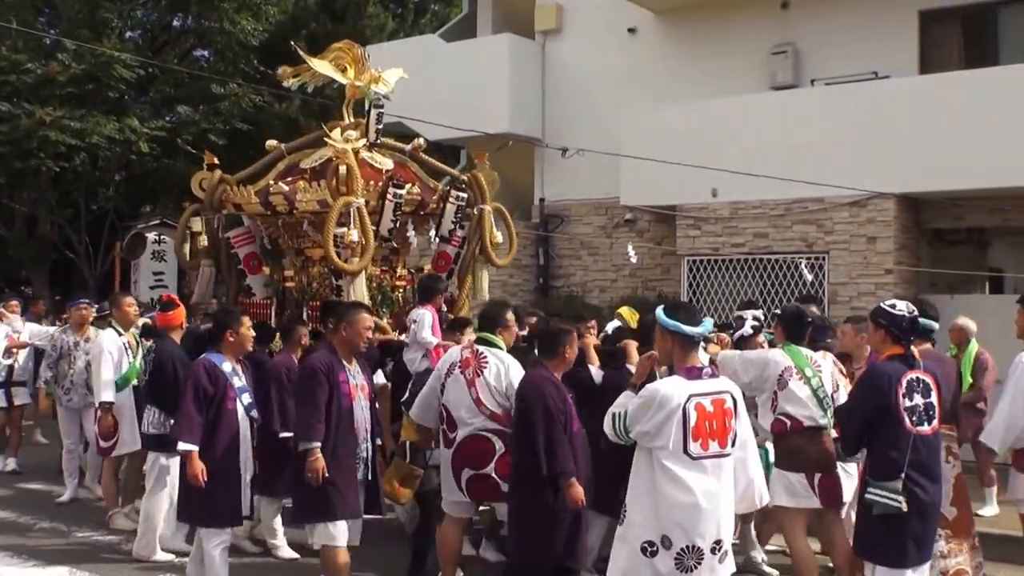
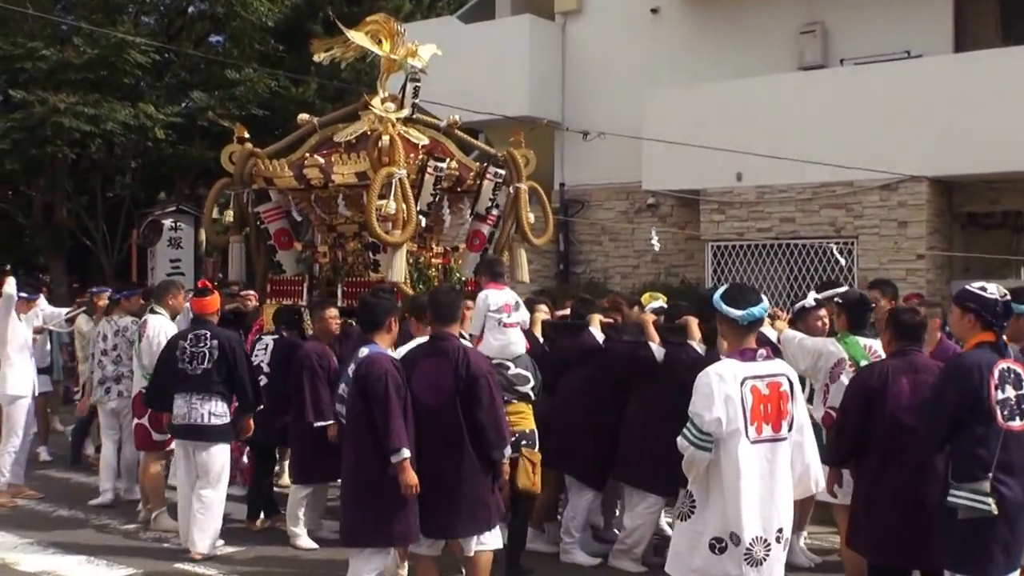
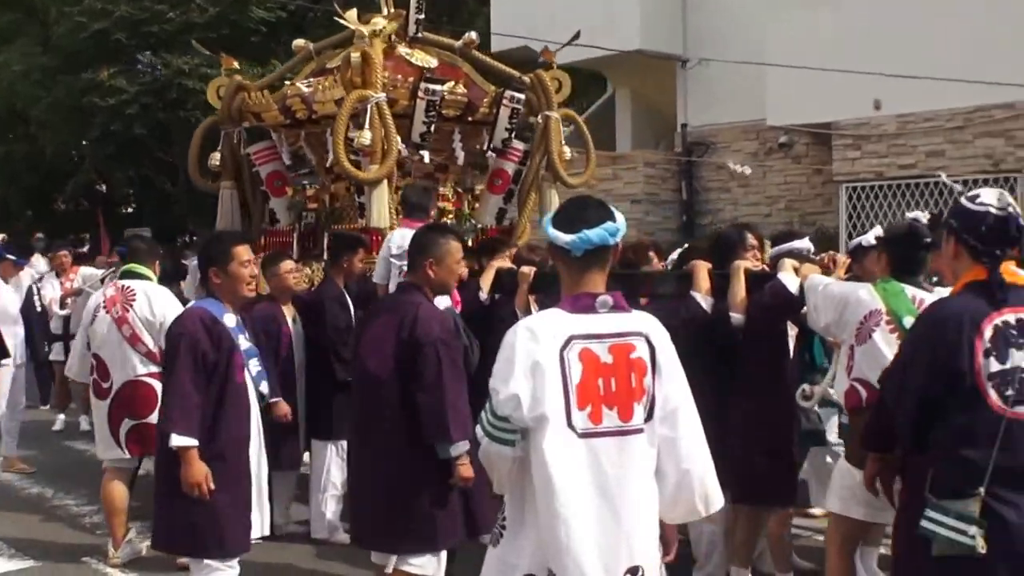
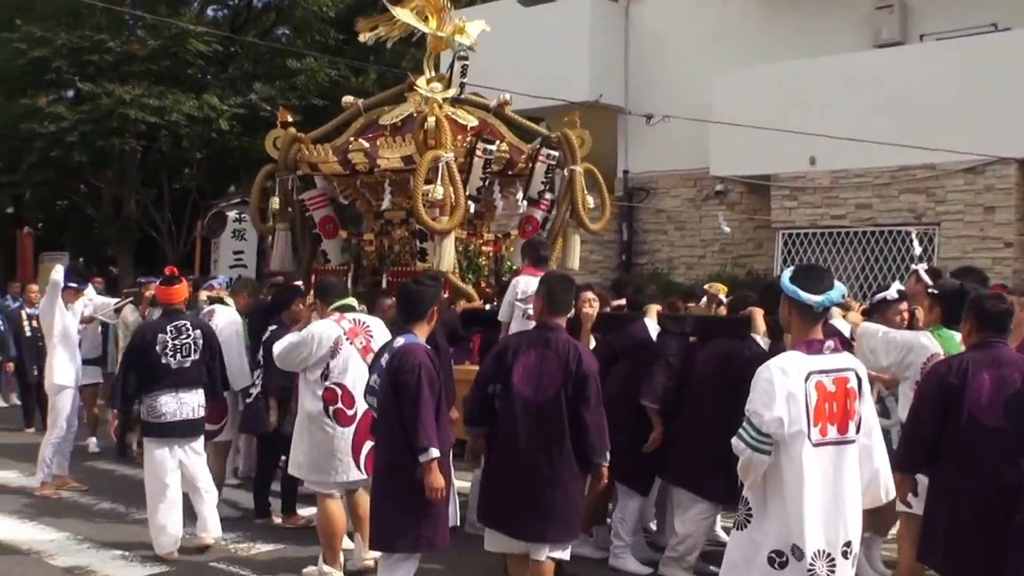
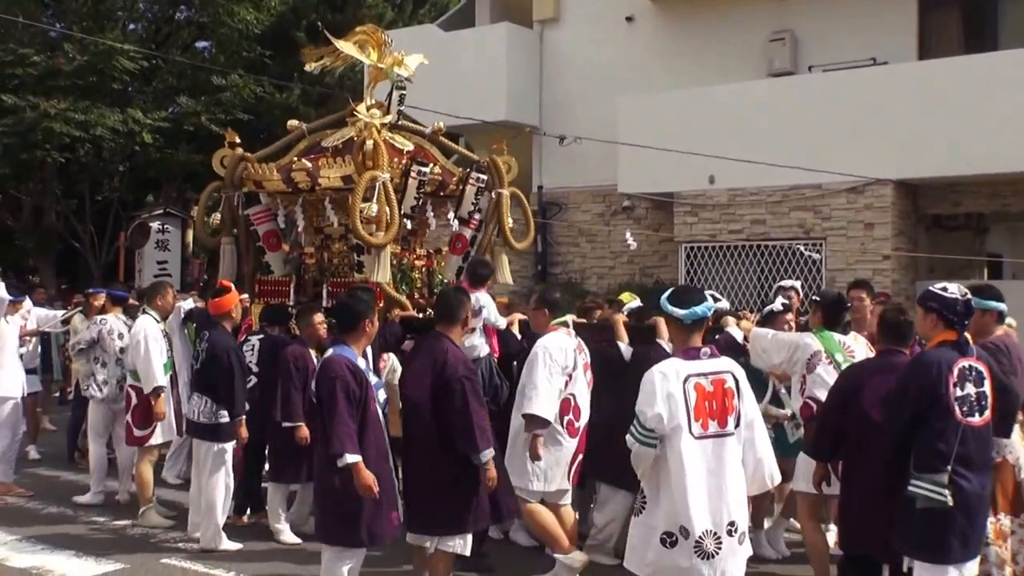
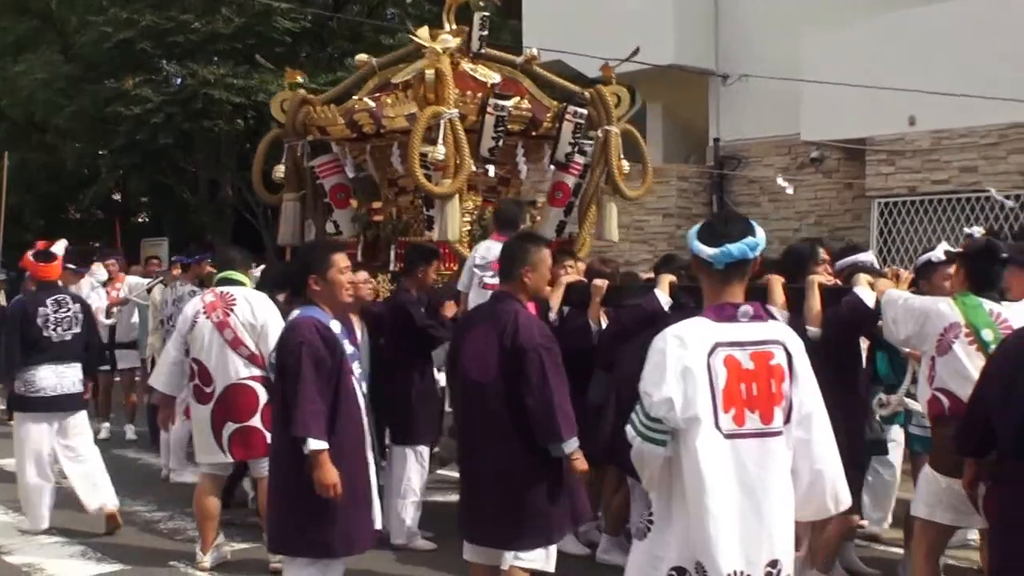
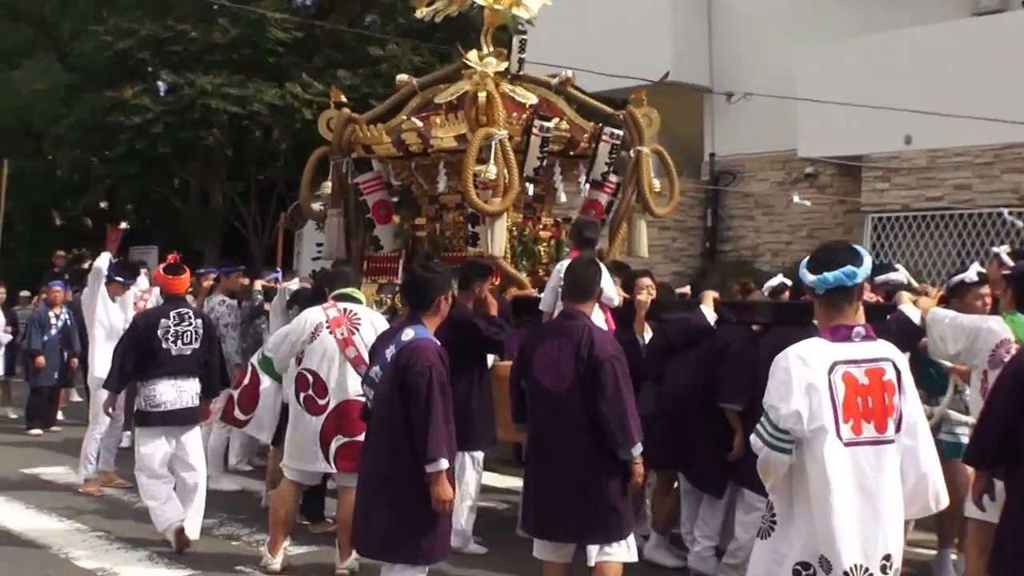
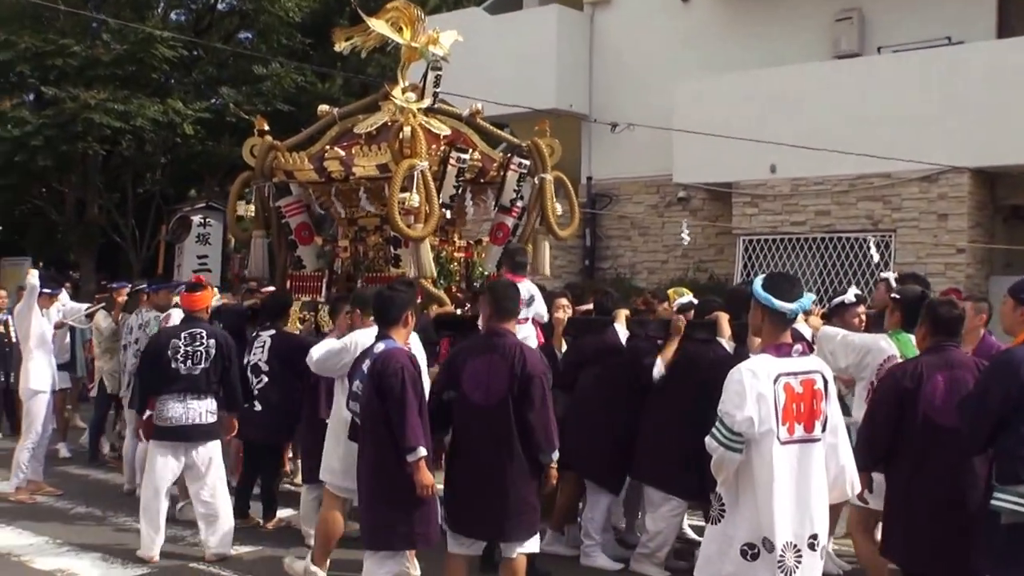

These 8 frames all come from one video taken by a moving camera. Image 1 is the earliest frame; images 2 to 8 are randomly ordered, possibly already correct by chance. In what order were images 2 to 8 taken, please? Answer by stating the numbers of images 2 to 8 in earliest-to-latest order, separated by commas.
5, 2, 8, 4, 7, 6, 3
